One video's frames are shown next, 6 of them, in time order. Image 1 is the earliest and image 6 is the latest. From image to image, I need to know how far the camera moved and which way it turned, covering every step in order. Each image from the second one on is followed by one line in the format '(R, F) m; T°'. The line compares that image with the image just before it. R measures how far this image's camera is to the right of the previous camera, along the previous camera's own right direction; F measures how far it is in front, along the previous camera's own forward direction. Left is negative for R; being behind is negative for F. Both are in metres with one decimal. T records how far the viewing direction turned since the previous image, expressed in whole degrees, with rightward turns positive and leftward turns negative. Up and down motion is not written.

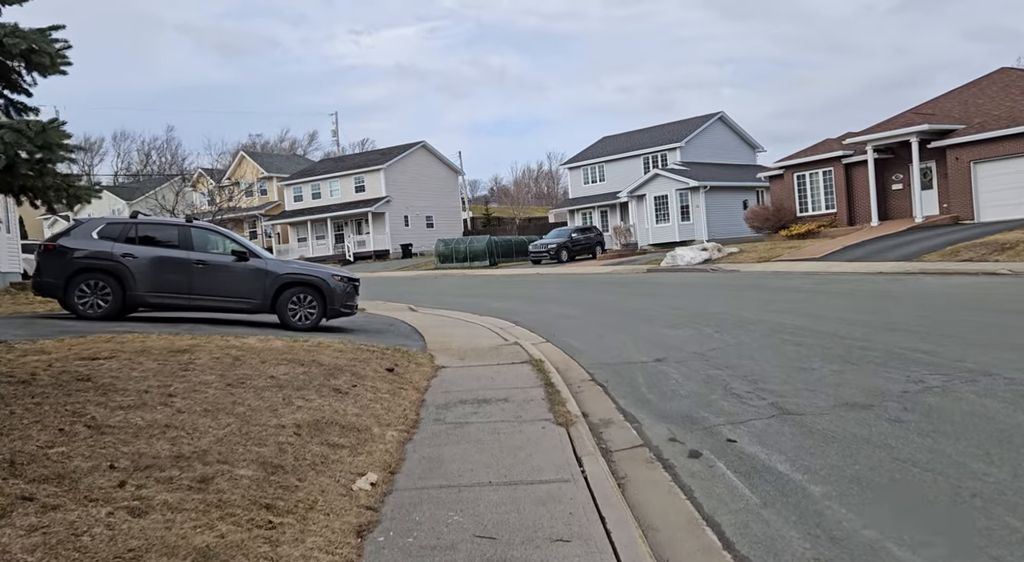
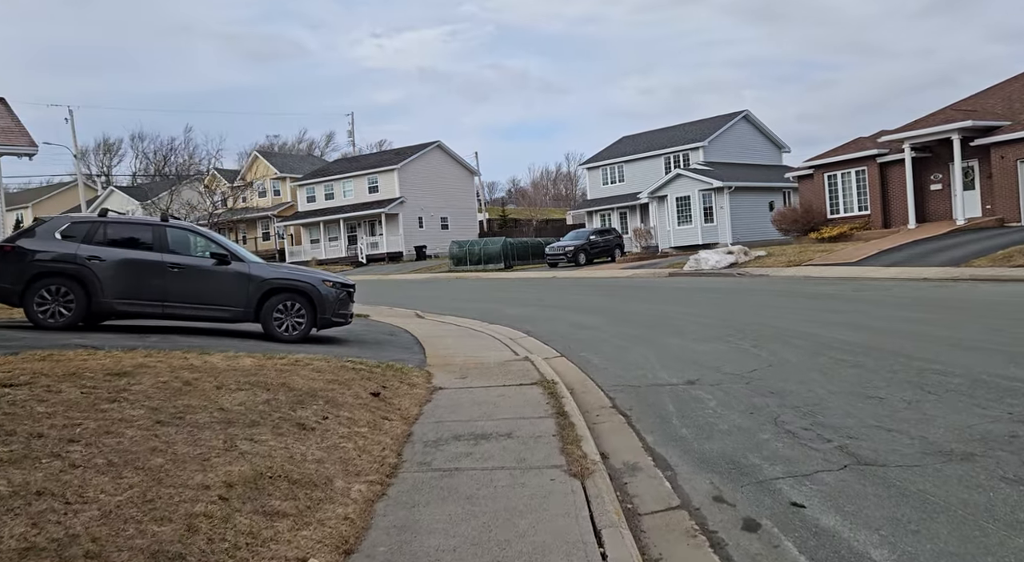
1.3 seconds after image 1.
(+0.1, +1.4) m; -1°
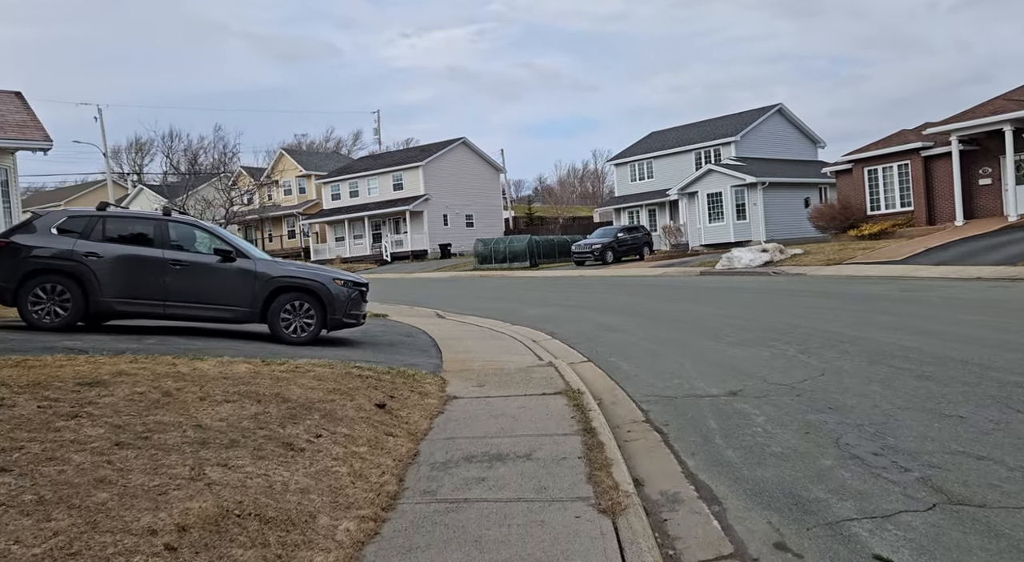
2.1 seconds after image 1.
(0.0, +0.9) m; -2°
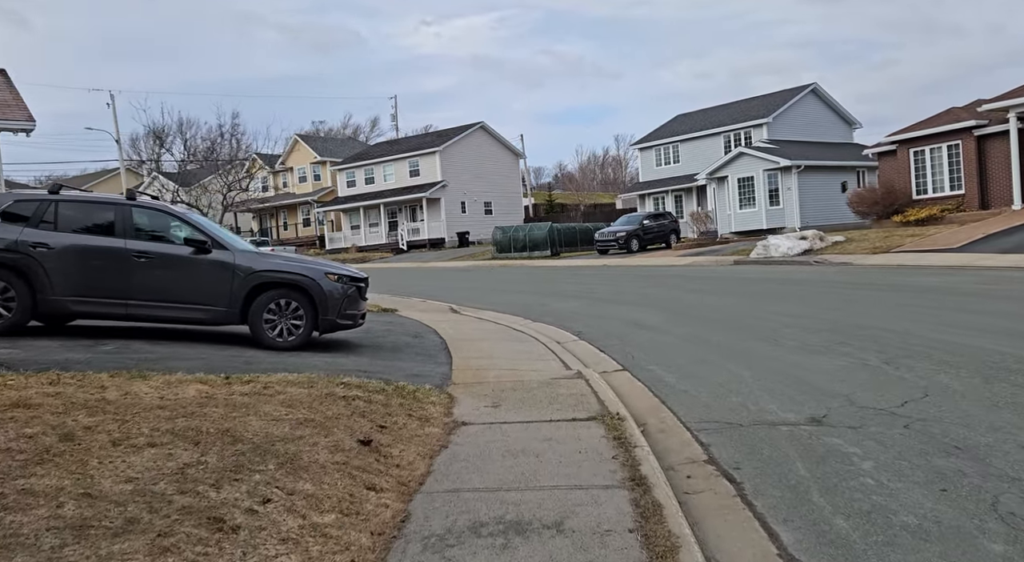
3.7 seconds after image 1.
(0.0, +1.7) m; -1°
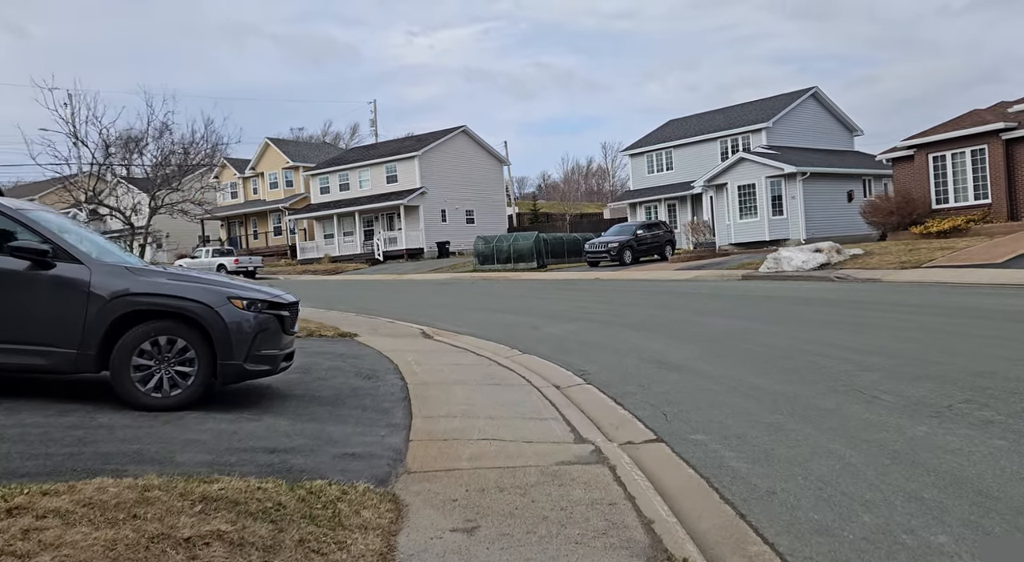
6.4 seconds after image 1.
(0.0, +3.0) m; +1°
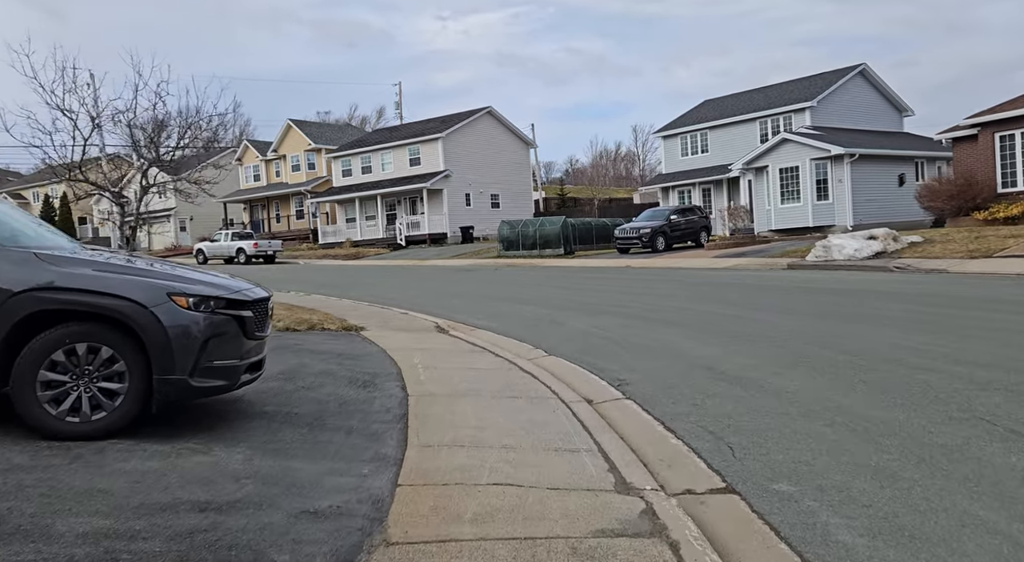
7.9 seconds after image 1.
(0.0, +1.7) m; -2°
